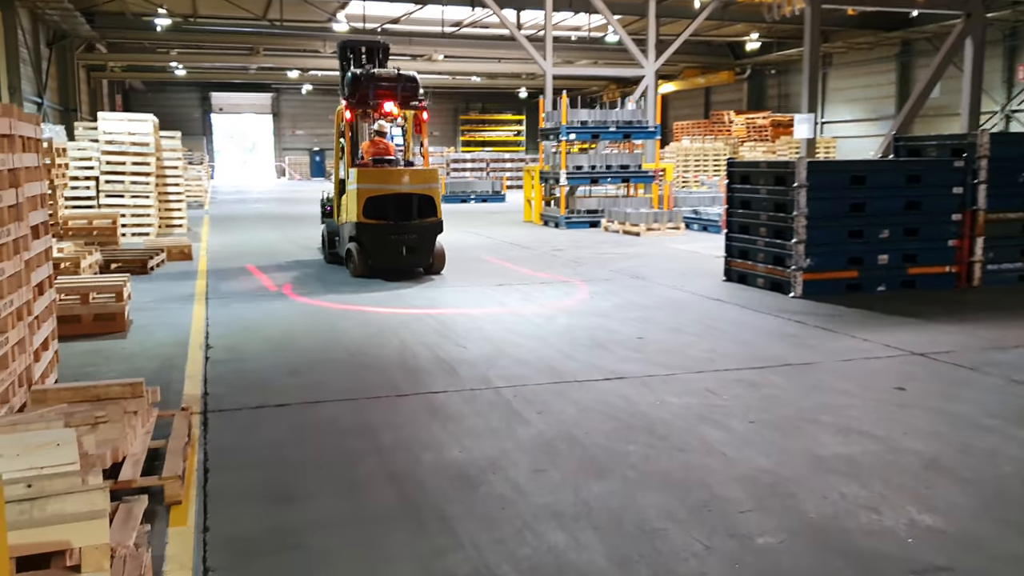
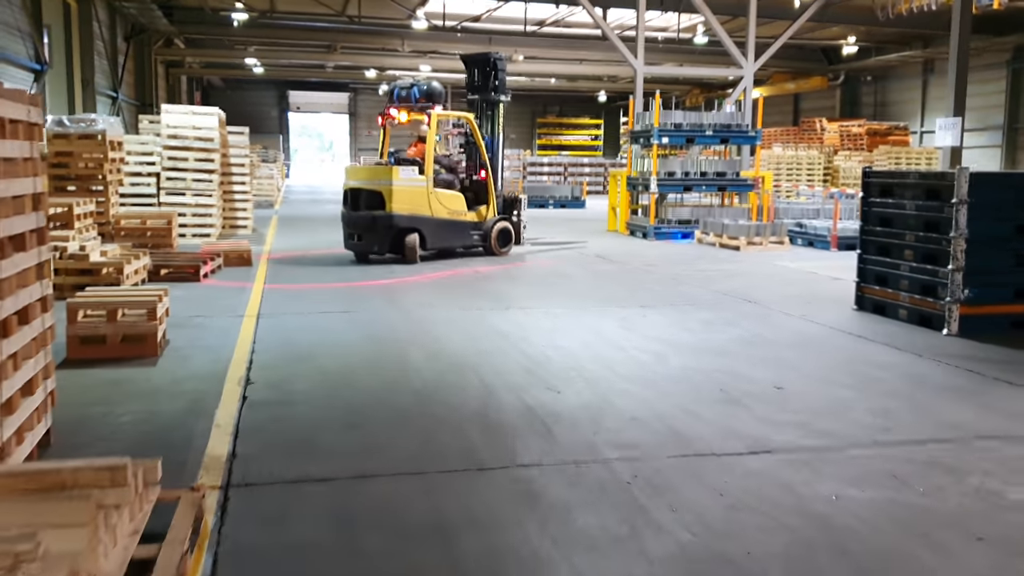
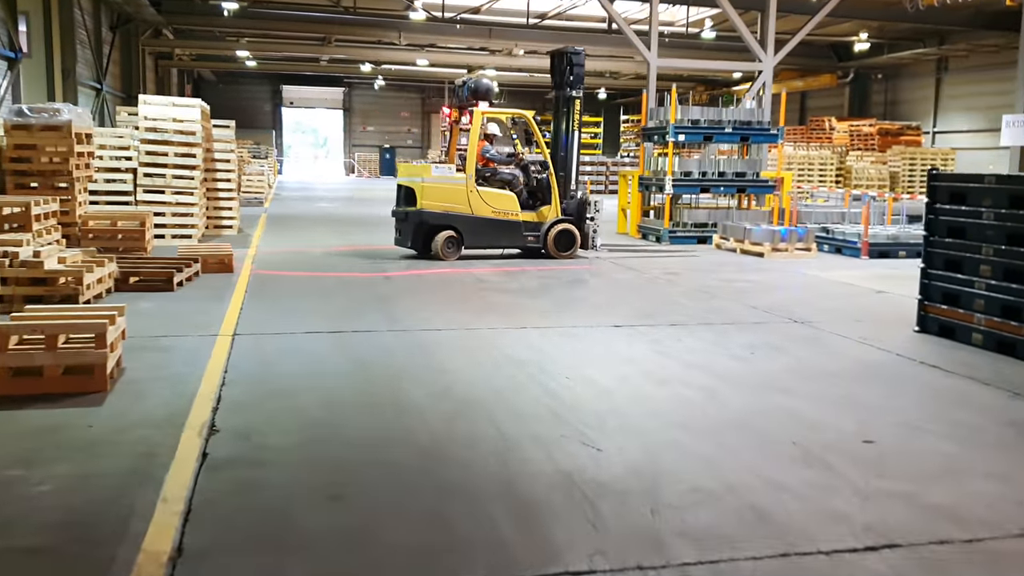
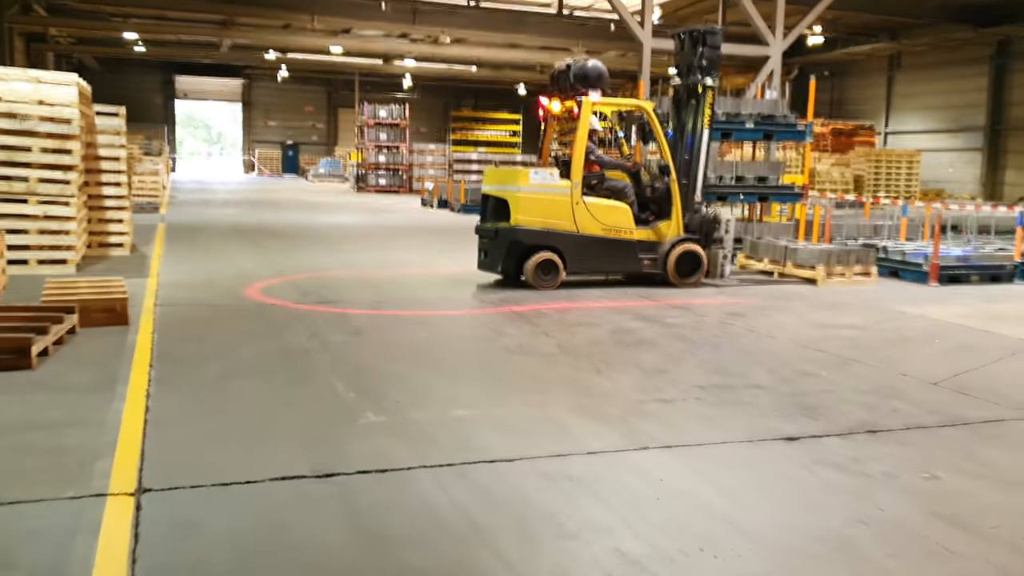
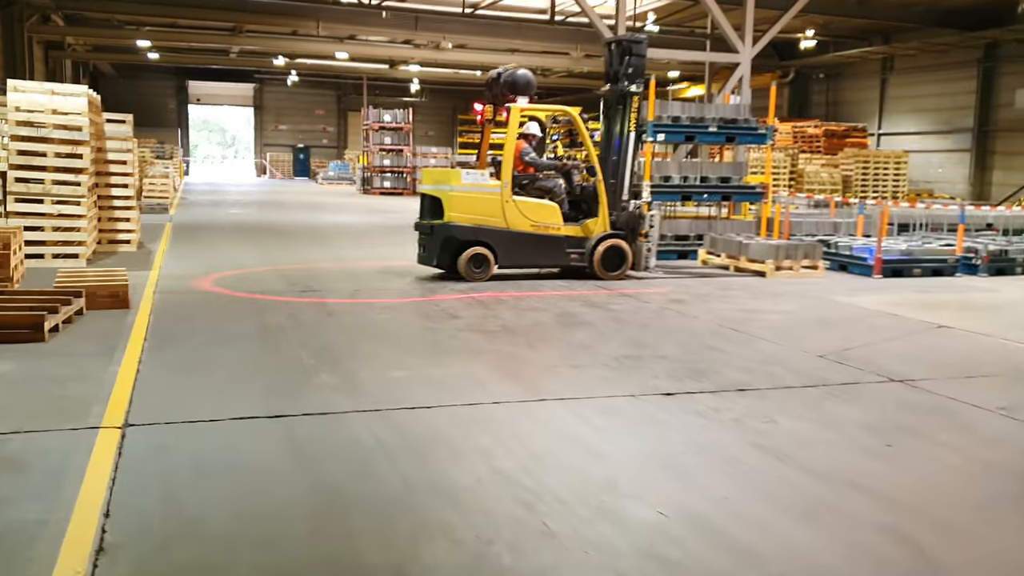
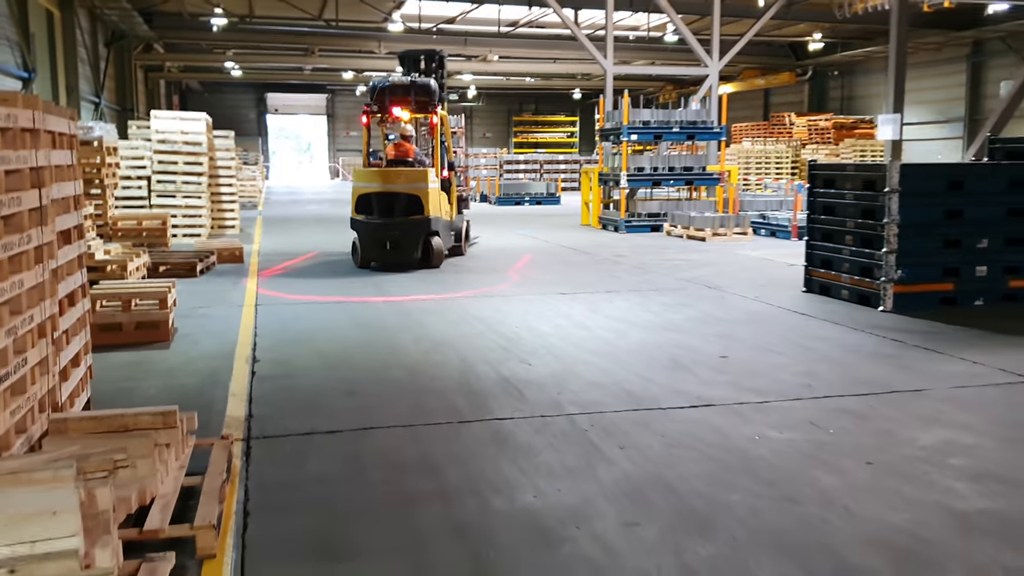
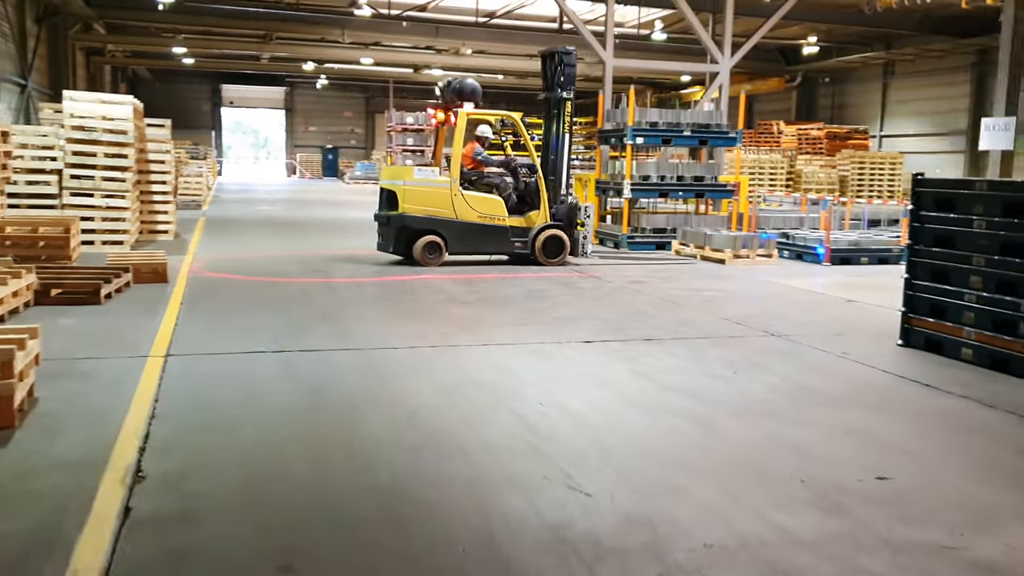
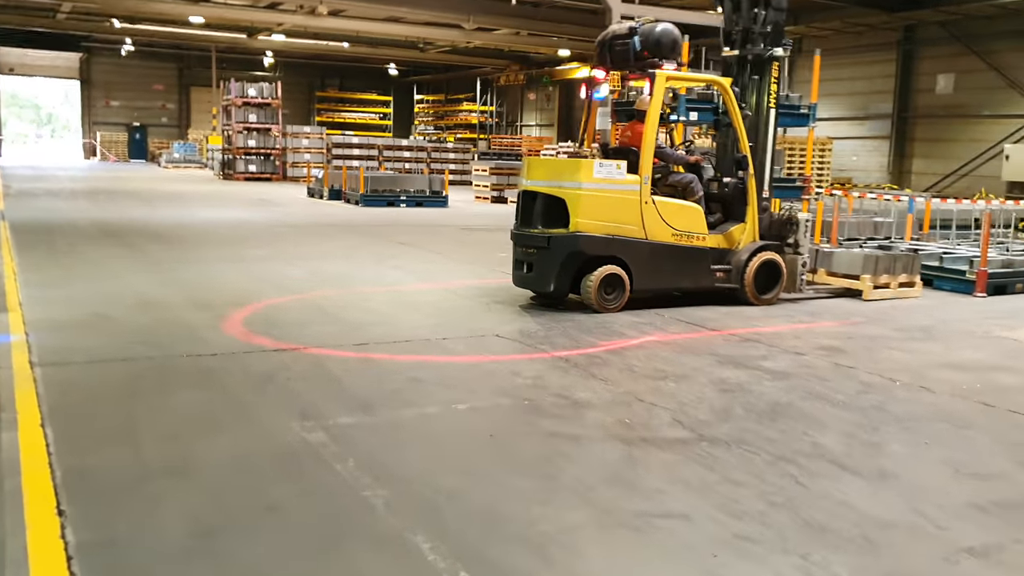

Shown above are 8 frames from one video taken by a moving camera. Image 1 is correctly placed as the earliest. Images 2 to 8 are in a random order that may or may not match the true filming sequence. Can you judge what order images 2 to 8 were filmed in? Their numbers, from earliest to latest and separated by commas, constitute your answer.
6, 2, 3, 7, 5, 4, 8
